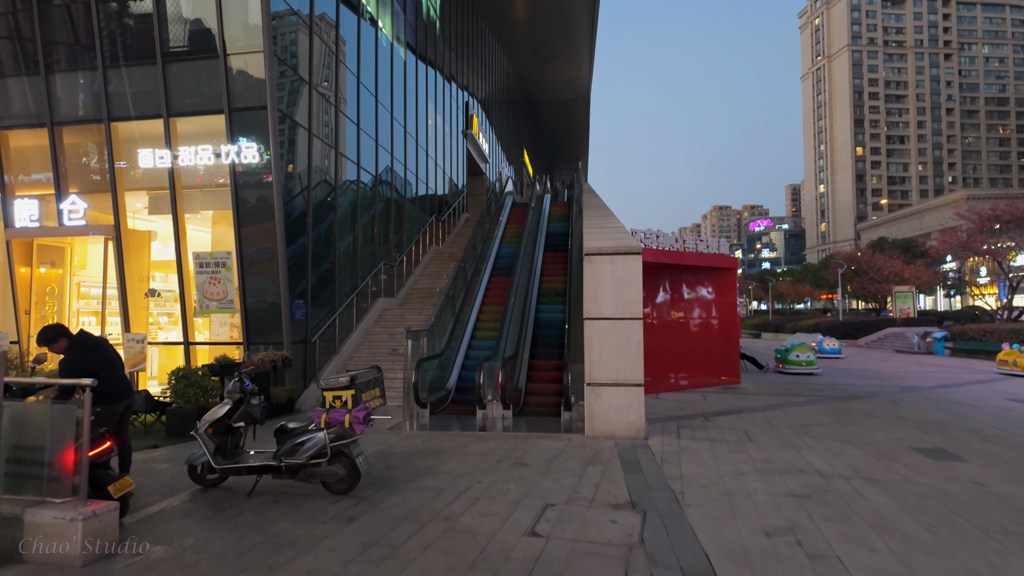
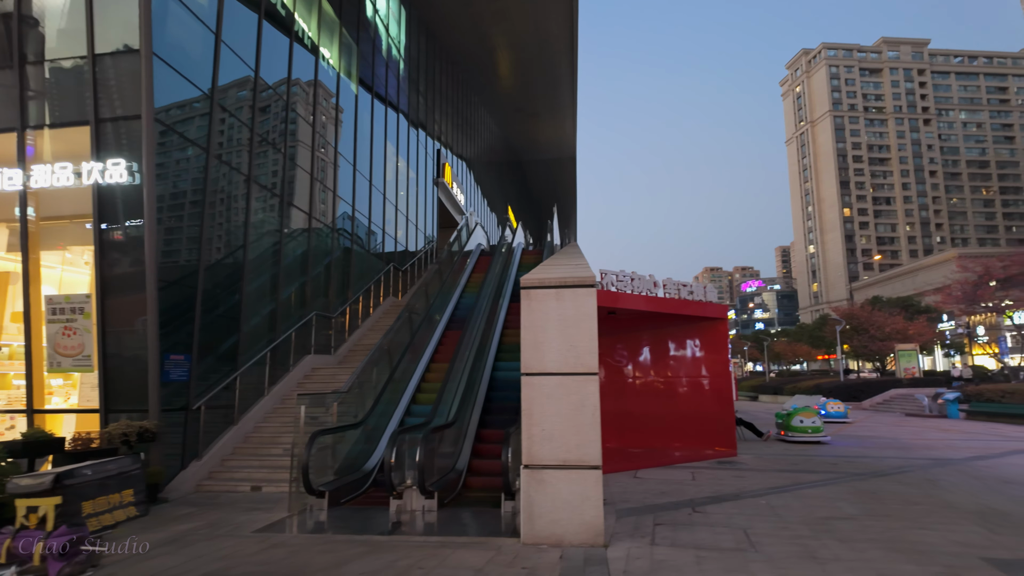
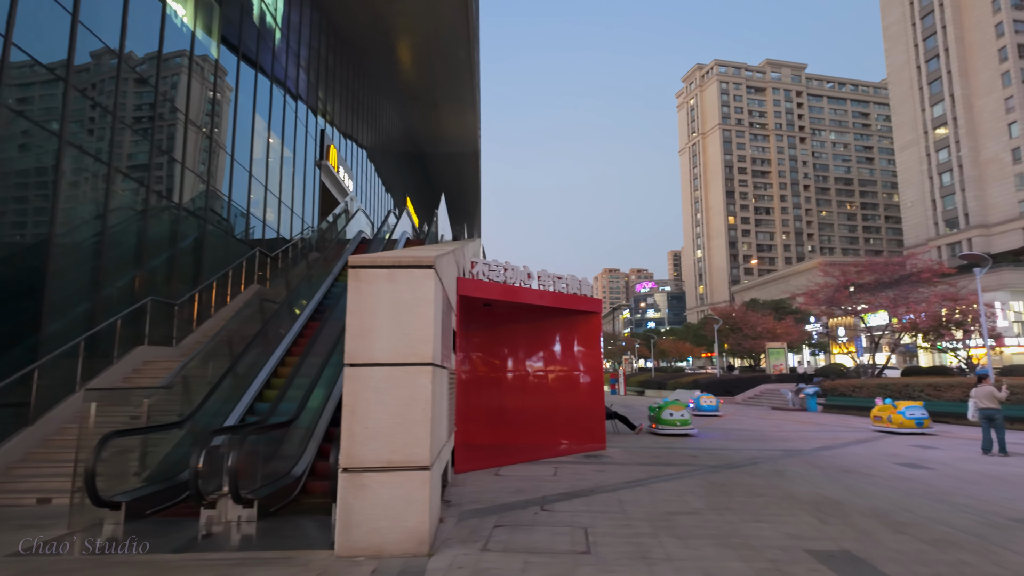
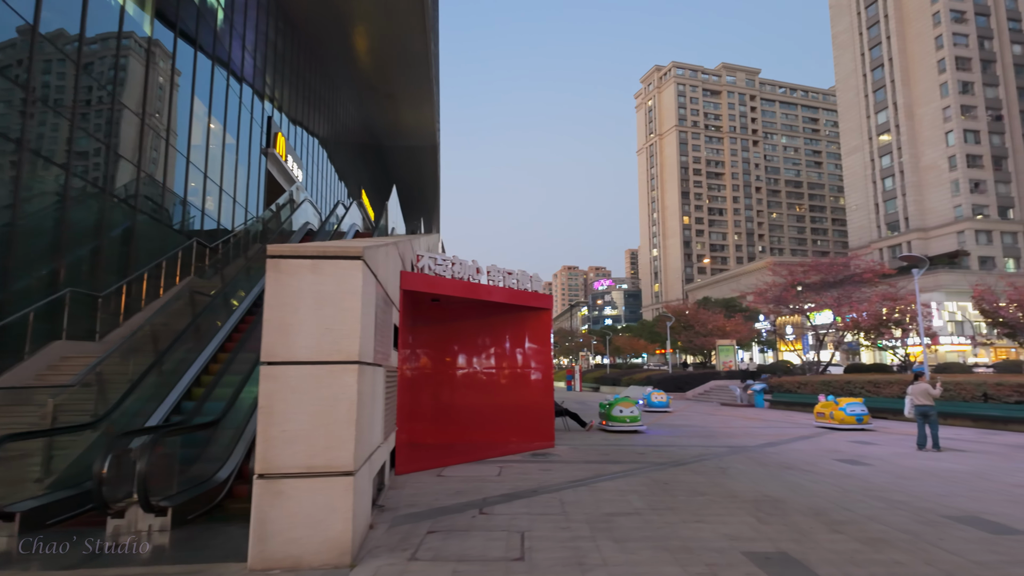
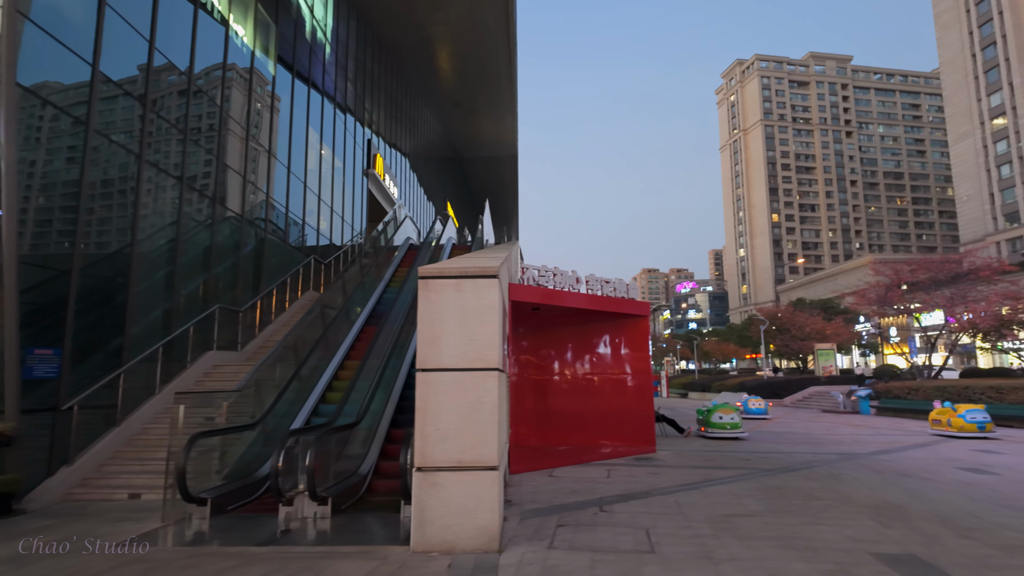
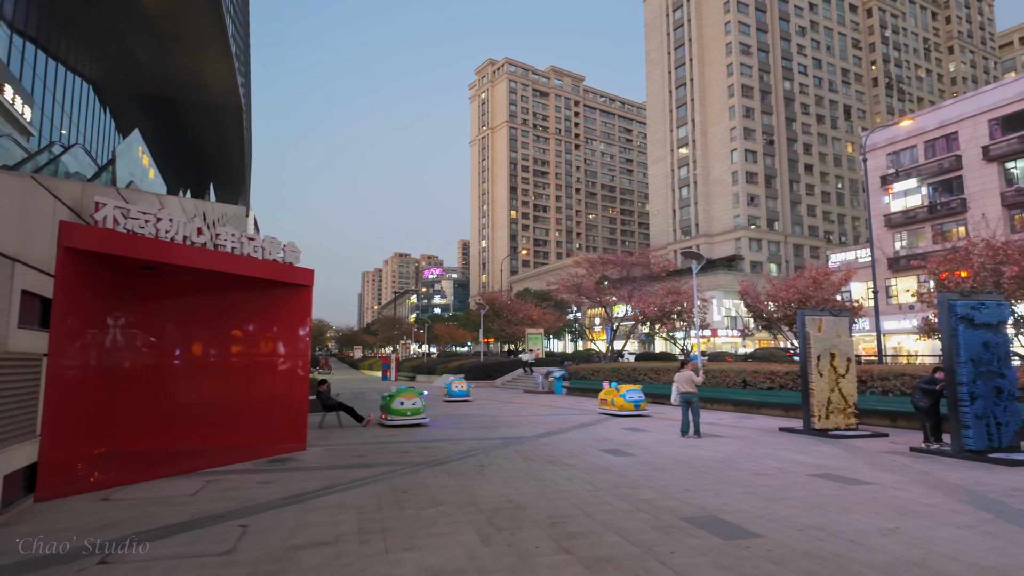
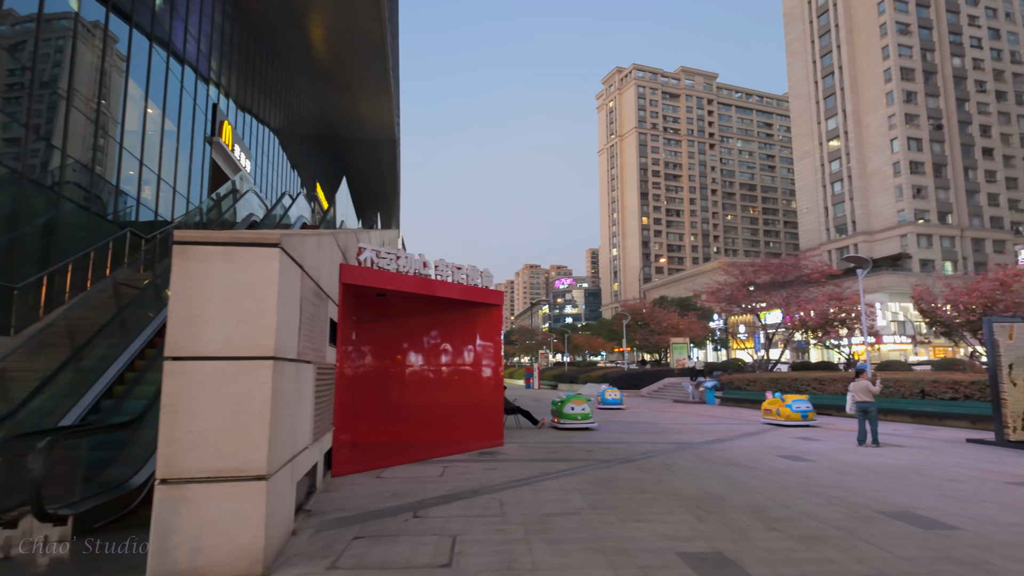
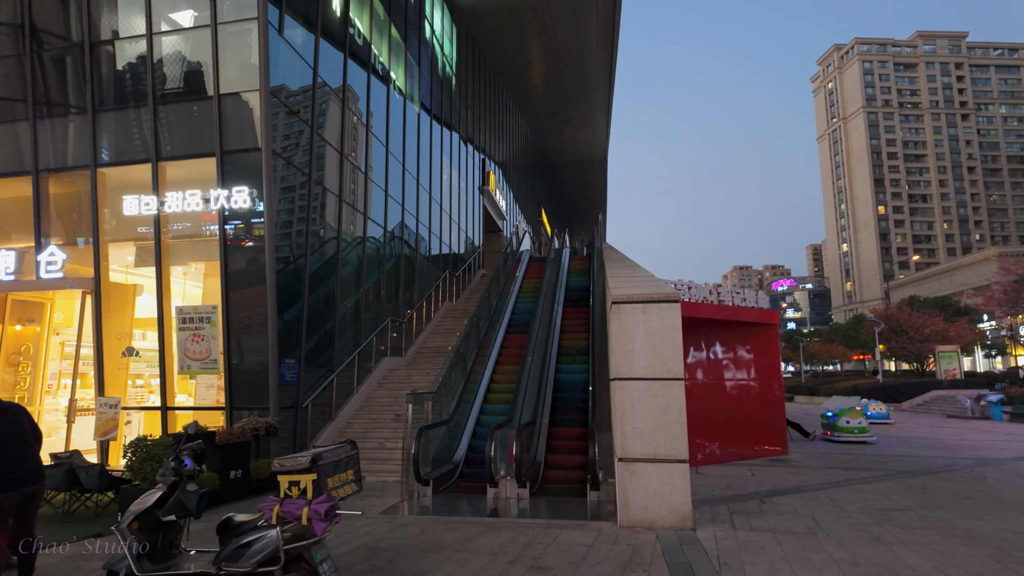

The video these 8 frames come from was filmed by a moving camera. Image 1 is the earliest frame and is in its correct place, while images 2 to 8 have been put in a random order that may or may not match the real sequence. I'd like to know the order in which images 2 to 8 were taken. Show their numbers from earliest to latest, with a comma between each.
8, 2, 5, 3, 4, 7, 6
